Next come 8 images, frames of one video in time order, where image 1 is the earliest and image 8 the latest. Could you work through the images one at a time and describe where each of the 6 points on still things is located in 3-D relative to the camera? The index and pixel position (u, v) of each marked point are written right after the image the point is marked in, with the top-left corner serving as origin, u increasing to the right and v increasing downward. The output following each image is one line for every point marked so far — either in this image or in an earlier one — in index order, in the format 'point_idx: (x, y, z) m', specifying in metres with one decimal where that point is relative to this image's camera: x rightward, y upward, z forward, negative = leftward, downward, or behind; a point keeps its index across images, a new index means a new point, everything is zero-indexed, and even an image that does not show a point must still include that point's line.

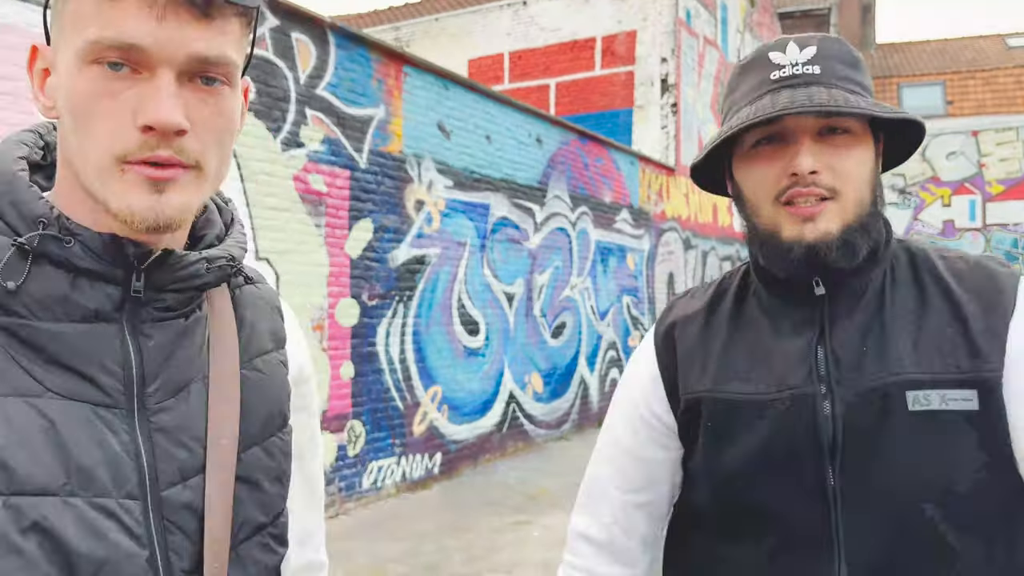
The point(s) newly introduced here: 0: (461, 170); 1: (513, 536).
0: (-0.4, +0.9, +6.3) m
1: (0.0, -1.3, +4.5) m
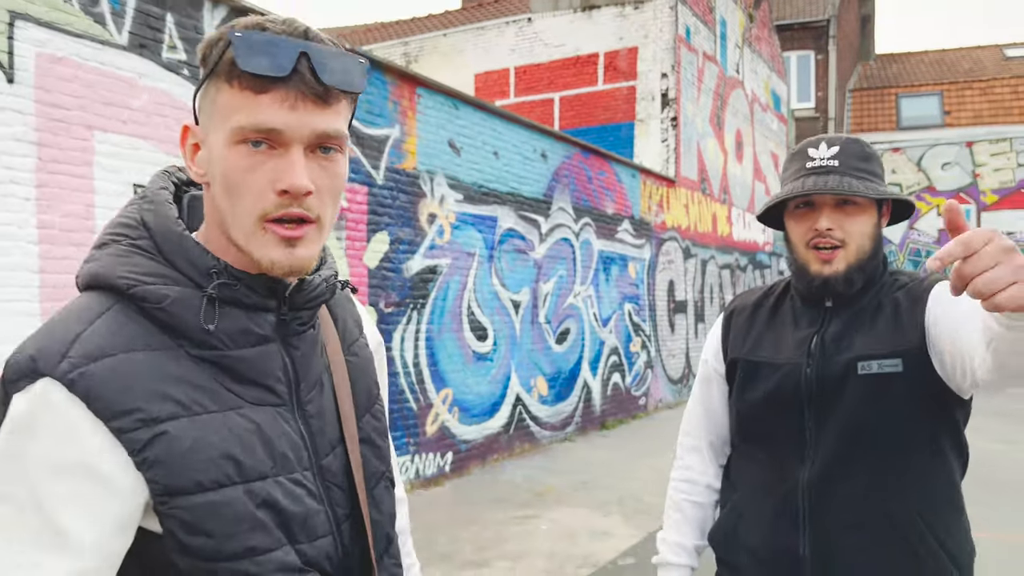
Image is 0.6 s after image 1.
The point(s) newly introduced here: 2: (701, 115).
0: (-0.3, +0.8, +6.7) m
1: (0.0, -1.4, +4.9) m
2: (+2.6, +2.4, +11.5) m
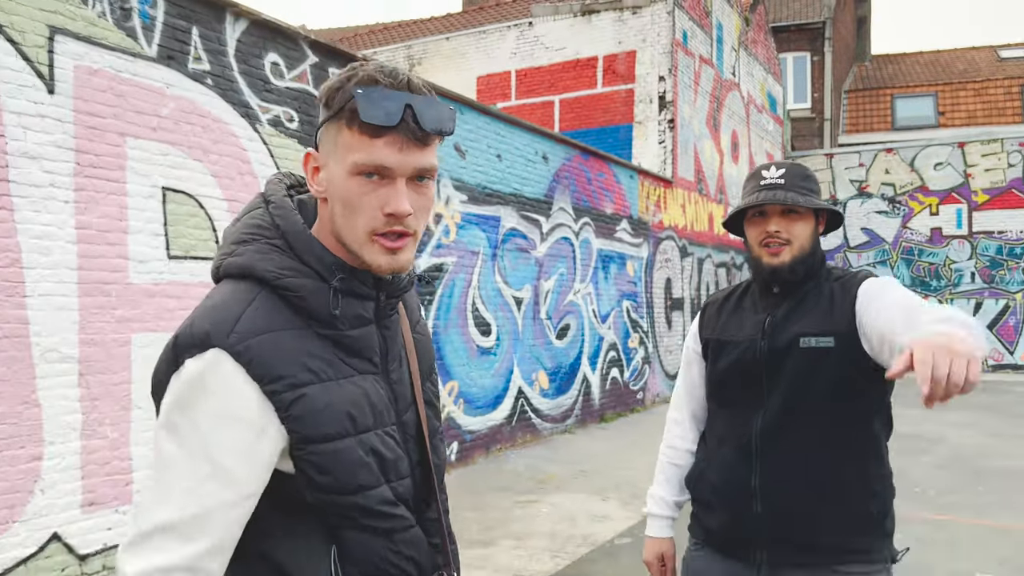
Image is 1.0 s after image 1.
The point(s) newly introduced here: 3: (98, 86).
0: (-0.3, +0.8, +7.0) m
1: (+0.1, -1.4, +5.2) m
2: (+2.6, +2.4, +11.8) m
3: (-2.0, +1.0, +4.0) m
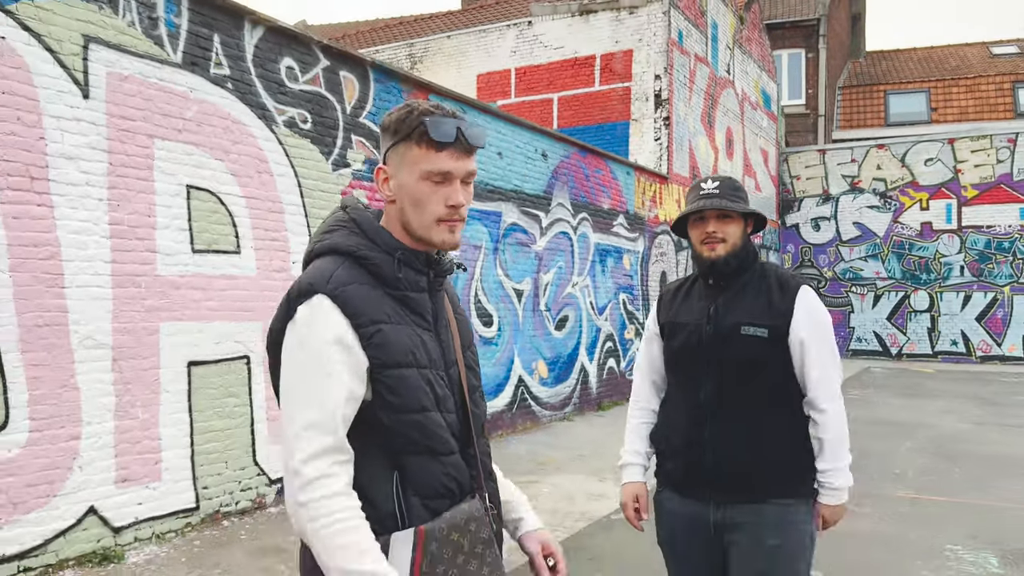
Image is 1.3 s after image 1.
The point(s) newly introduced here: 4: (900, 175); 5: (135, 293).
0: (-0.3, +0.9, +7.3) m
1: (+0.1, -1.3, +5.5) m
2: (+2.6, +2.5, +12.1) m
3: (-2.0, +1.0, +4.3) m
4: (+7.2, +2.1, +15.7) m
5: (-1.9, 0.0, +4.3) m
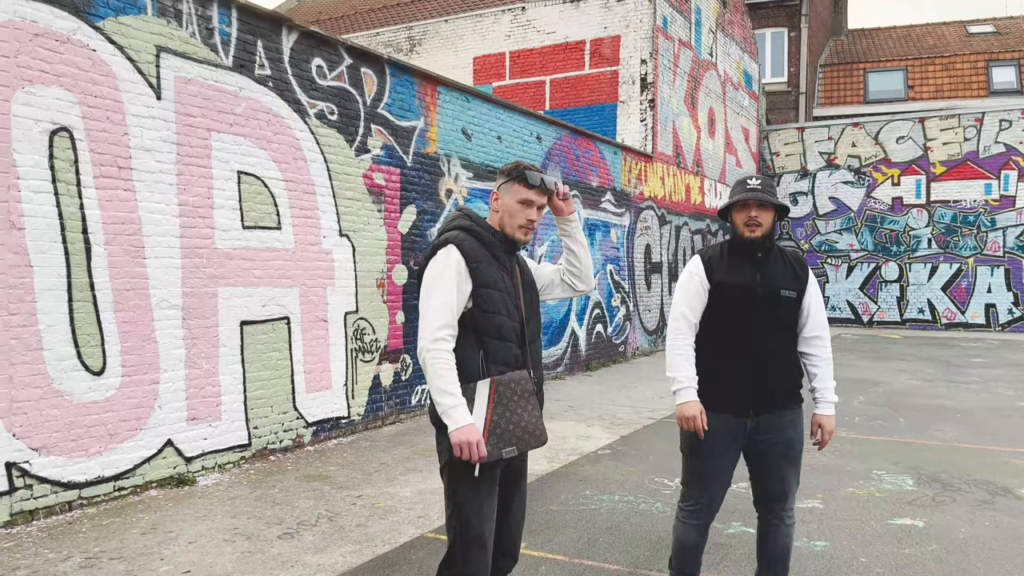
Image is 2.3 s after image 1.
0: (-0.3, +1.2, +8.1) m
1: (+0.1, -1.1, +6.4) m
2: (+2.5, +2.9, +12.8) m
3: (-1.9, +1.2, +5.1) m
4: (+7.1, +2.7, +16.6) m
5: (-1.9, +0.2, +5.1) m
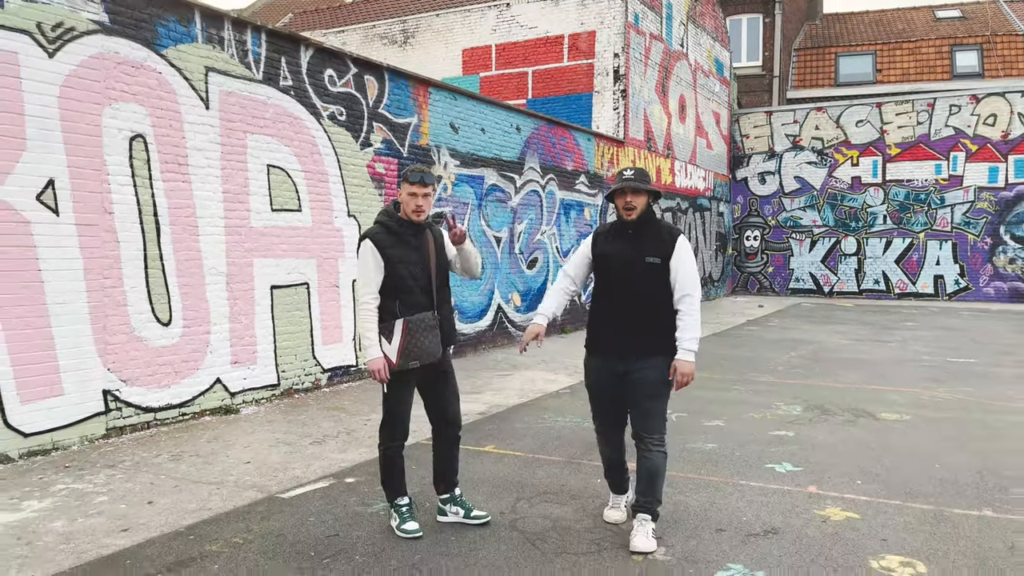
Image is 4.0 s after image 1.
0: (-0.5, +1.5, +9.4) m
1: (-0.1, -0.8, +7.7) m
2: (+2.3, +3.4, +14.1) m
3: (-2.1, +1.4, +6.4) m
4: (+6.8, +3.2, +17.9) m
5: (-2.1, +0.4, +6.5) m
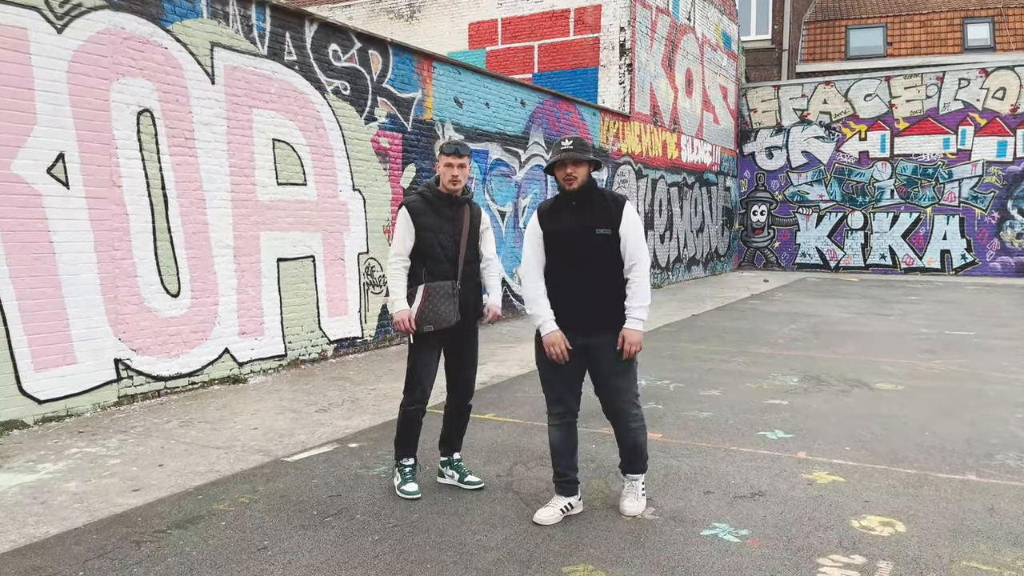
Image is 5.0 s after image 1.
0: (-0.5, +1.8, +9.4) m
1: (-0.1, -0.6, +7.8) m
2: (+2.4, +3.8, +14.1) m
3: (-2.1, +1.6, +6.5) m
4: (+7.0, +3.8, +17.8) m
5: (-2.1, +0.6, +6.6) m
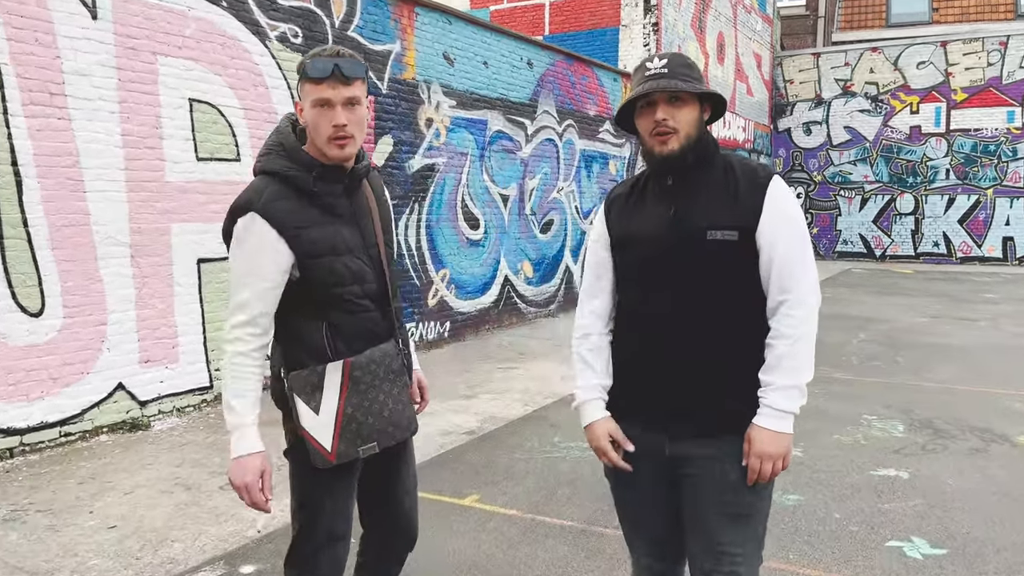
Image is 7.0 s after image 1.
0: (-0.4, +1.8, +7.6) m
1: (-0.1, -0.6, +6.1) m
2: (+2.5, +3.9, +12.2) m
3: (-2.1, +1.5, +4.7) m
4: (+7.1, +3.9, +15.9) m
5: (-2.1, +0.5, +4.8) m
